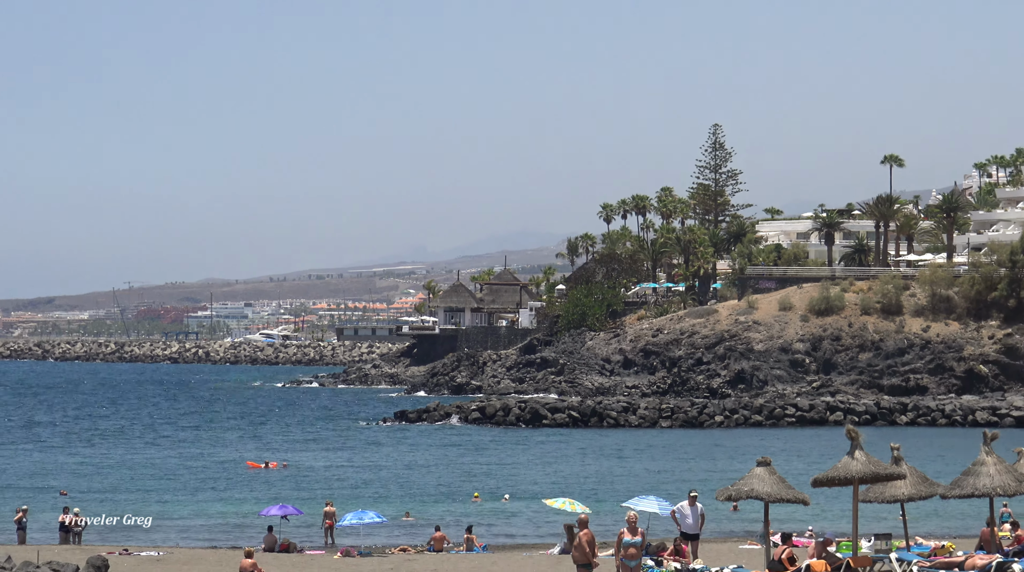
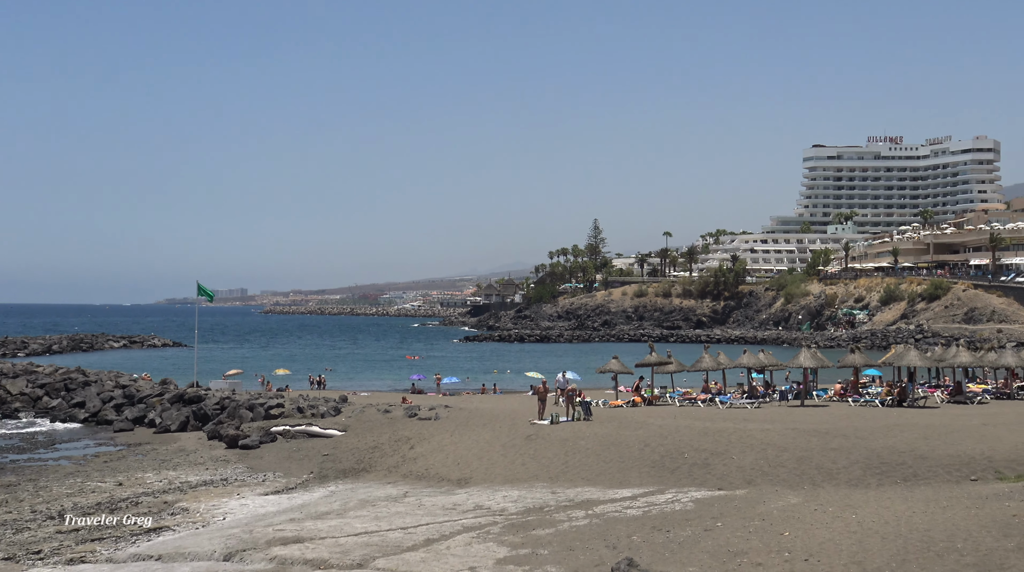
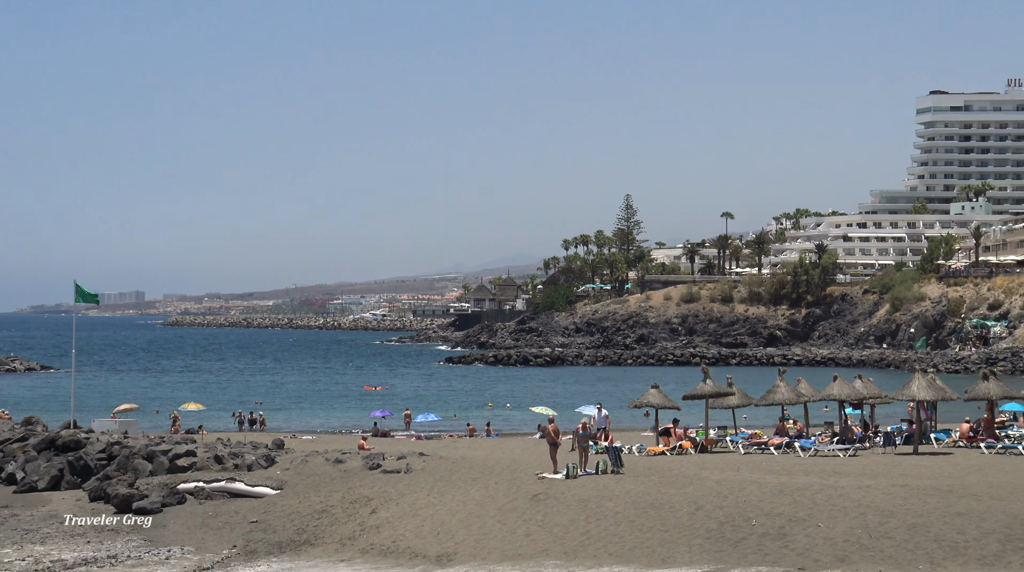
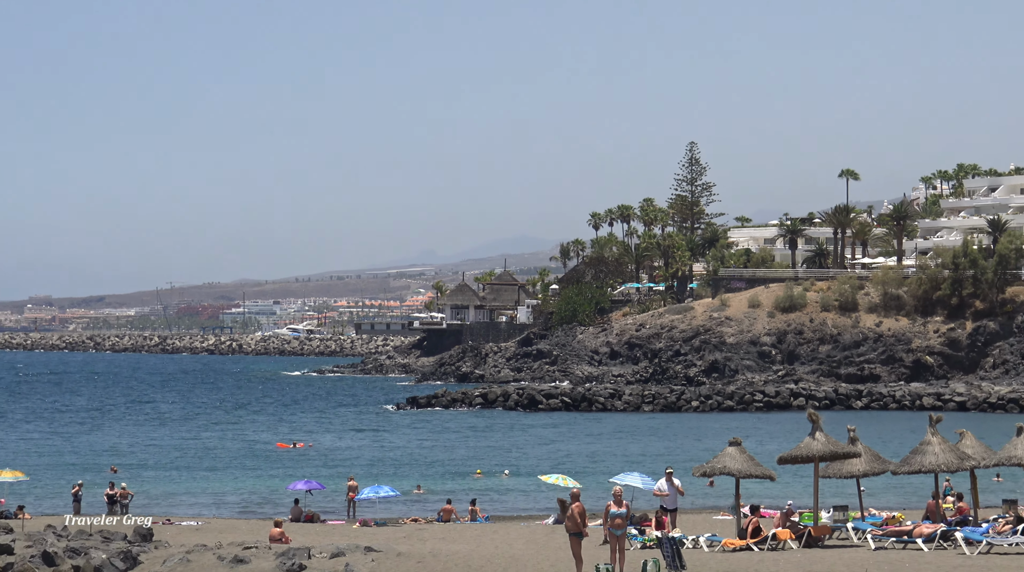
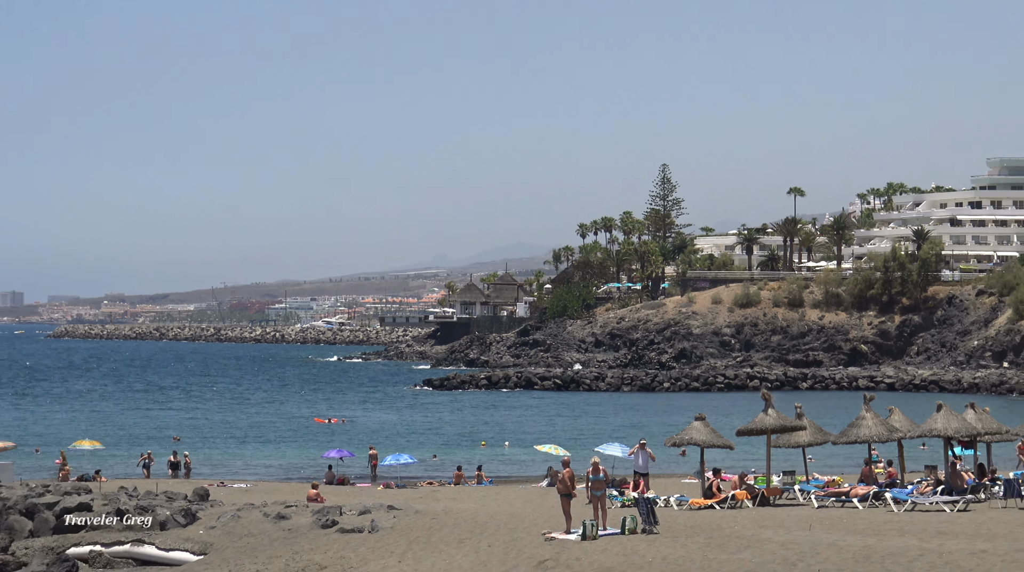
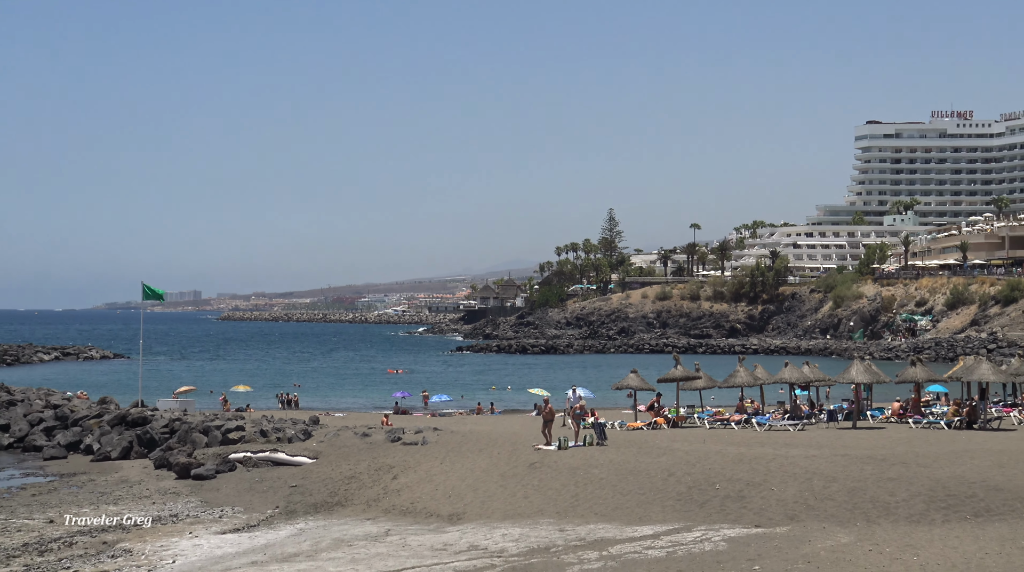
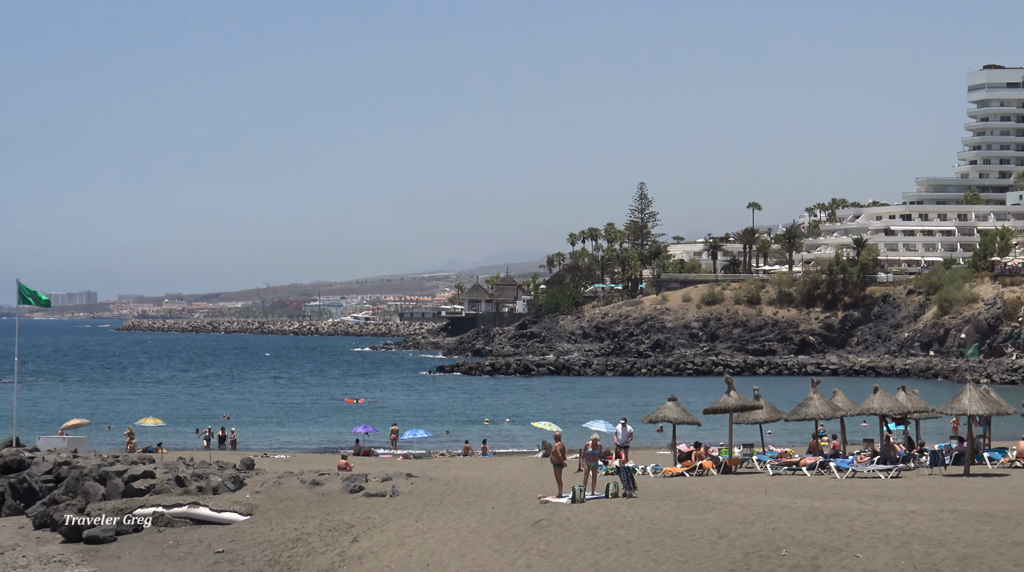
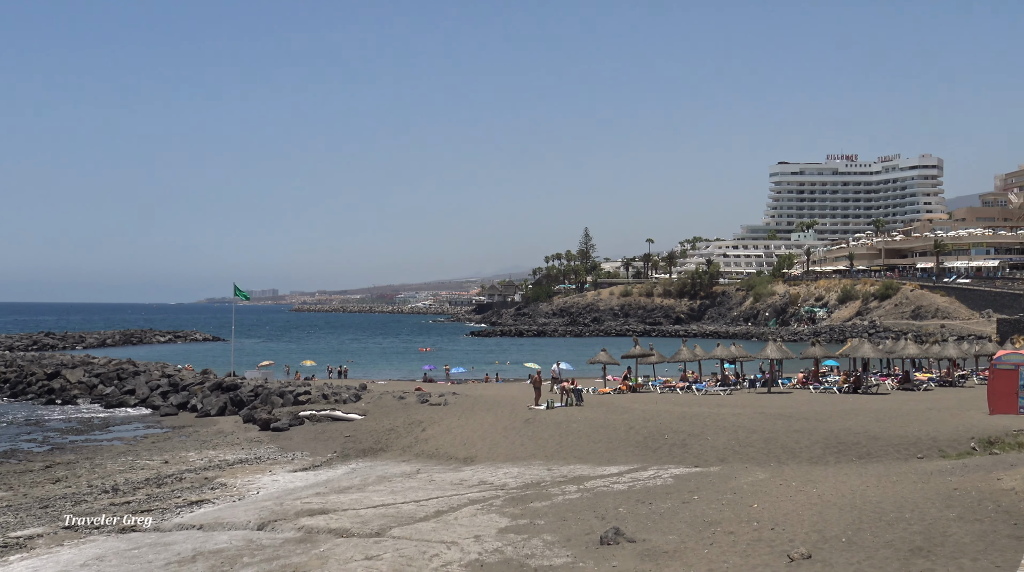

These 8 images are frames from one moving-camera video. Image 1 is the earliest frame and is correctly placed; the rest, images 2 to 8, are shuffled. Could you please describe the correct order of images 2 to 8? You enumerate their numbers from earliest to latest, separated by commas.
4, 5, 7, 3, 6, 2, 8
